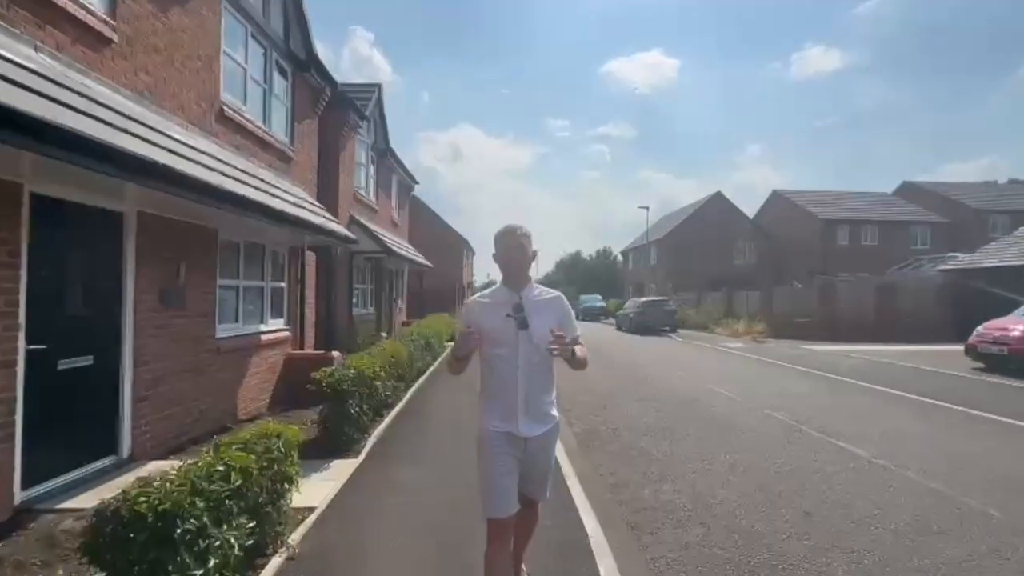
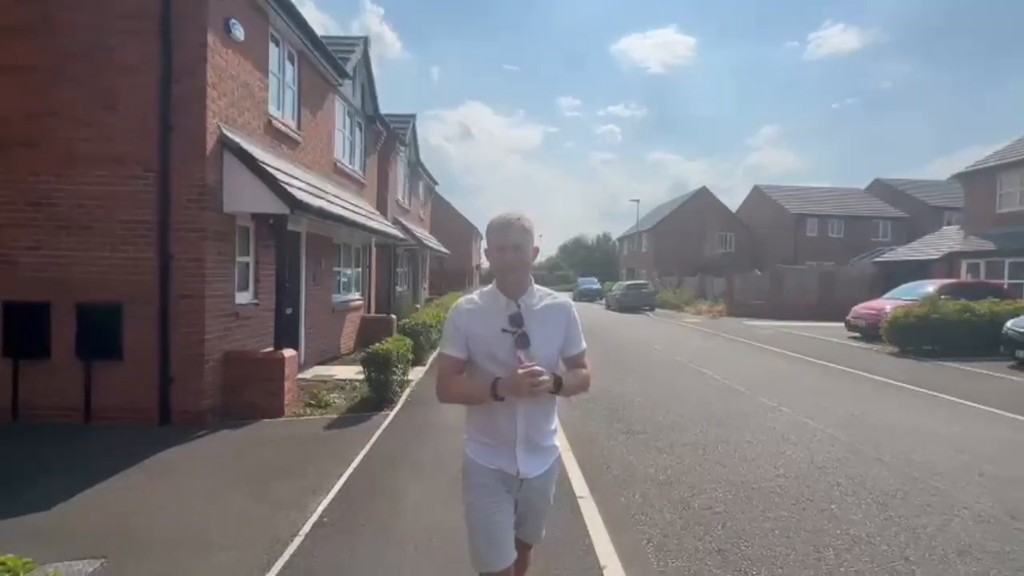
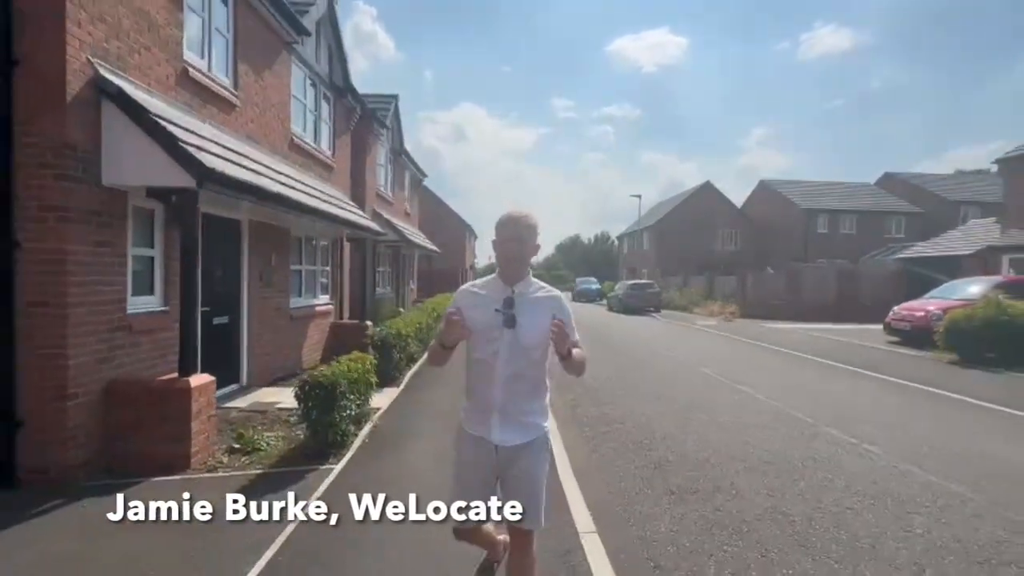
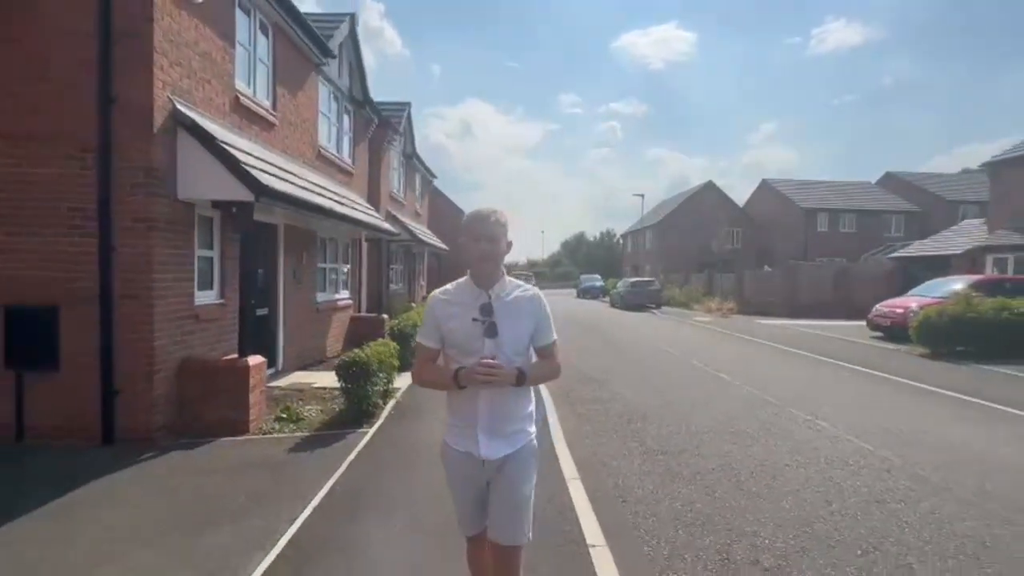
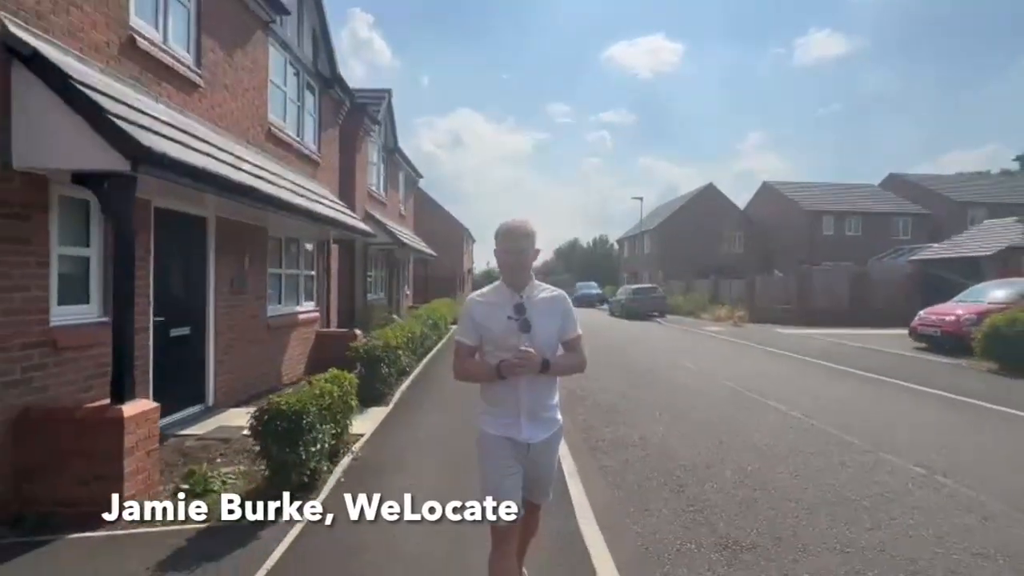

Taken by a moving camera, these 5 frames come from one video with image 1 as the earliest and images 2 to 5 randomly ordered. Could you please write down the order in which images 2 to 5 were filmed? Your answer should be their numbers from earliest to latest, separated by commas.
5, 3, 4, 2
